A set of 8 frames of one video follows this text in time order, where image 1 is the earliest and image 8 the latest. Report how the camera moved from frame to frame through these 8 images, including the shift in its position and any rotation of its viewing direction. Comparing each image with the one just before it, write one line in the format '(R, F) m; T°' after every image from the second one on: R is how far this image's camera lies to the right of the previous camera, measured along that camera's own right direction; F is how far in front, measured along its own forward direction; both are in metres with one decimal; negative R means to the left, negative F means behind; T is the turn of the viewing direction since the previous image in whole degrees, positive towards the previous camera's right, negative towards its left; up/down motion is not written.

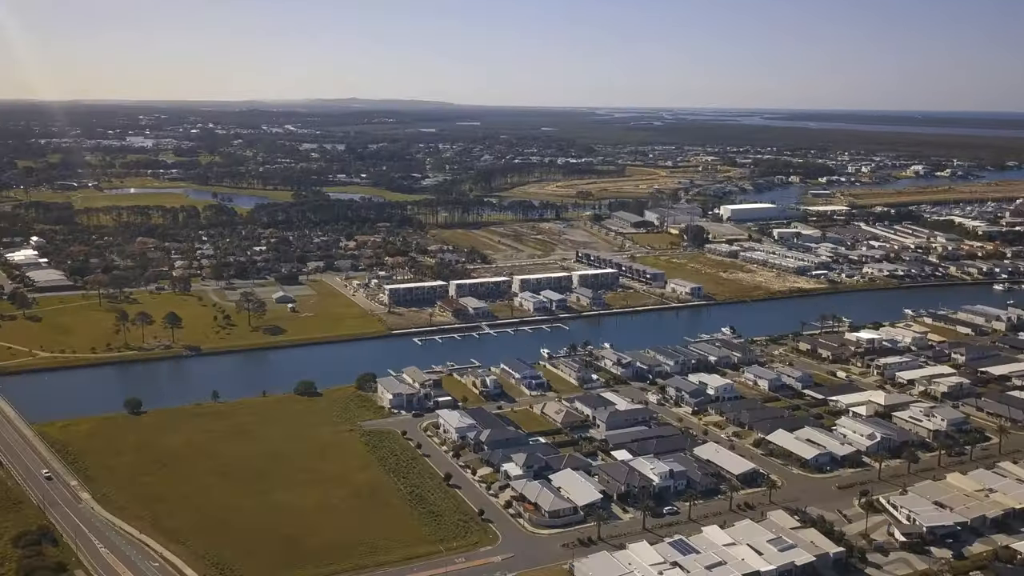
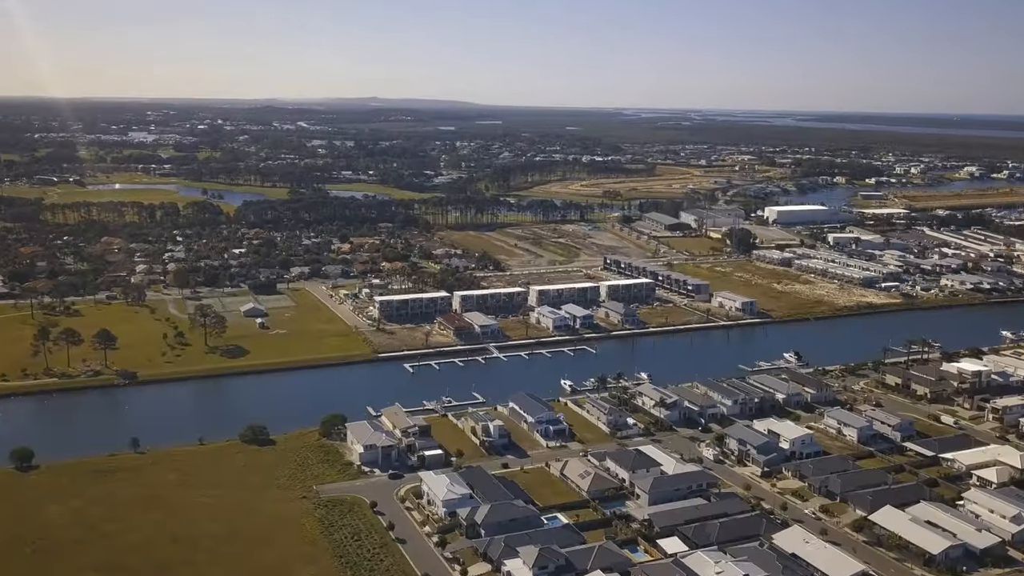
(+0.2, +7.3) m; -1°
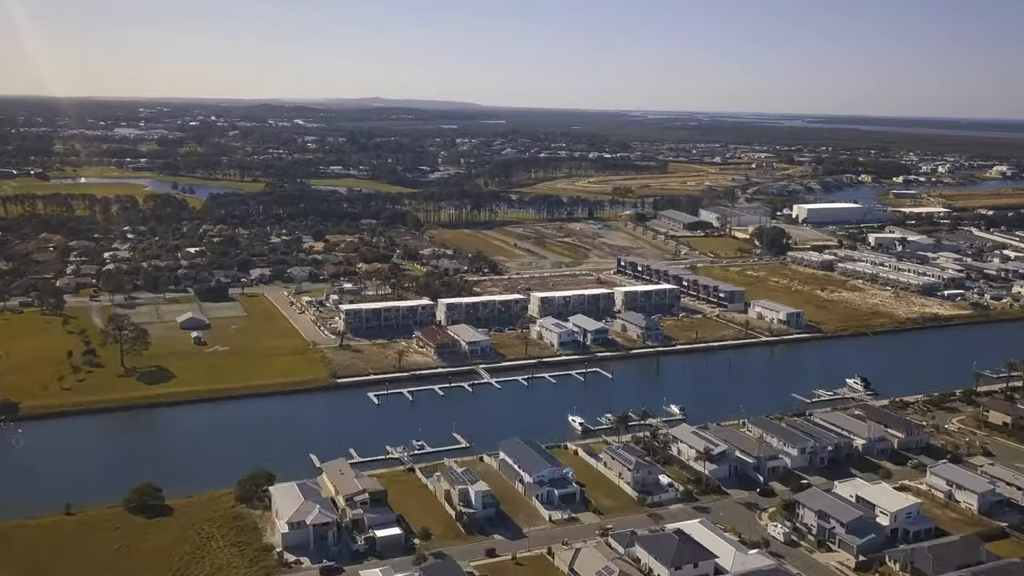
(+0.2, +6.6) m; 0°
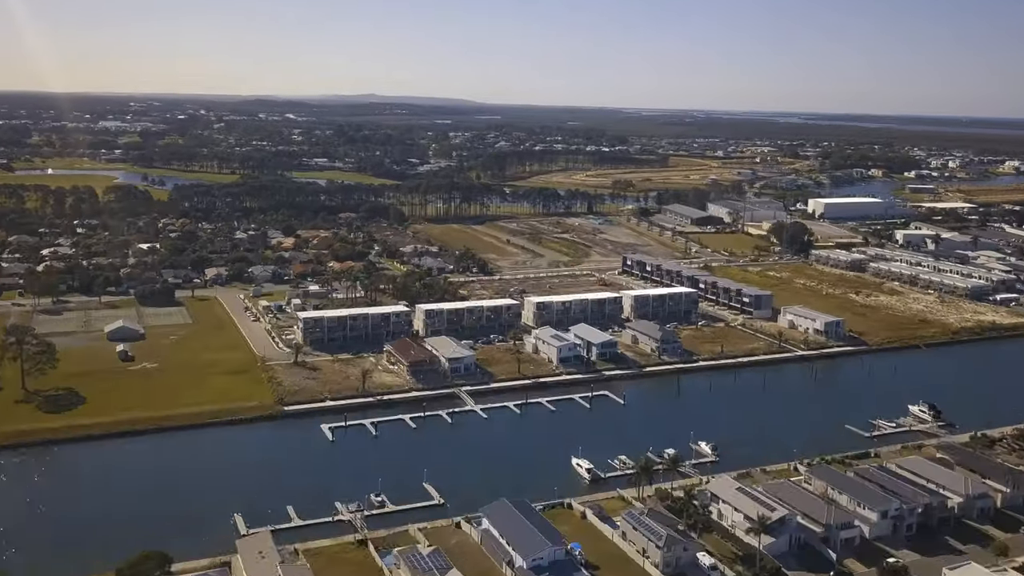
(+0.1, +4.7) m; 0°
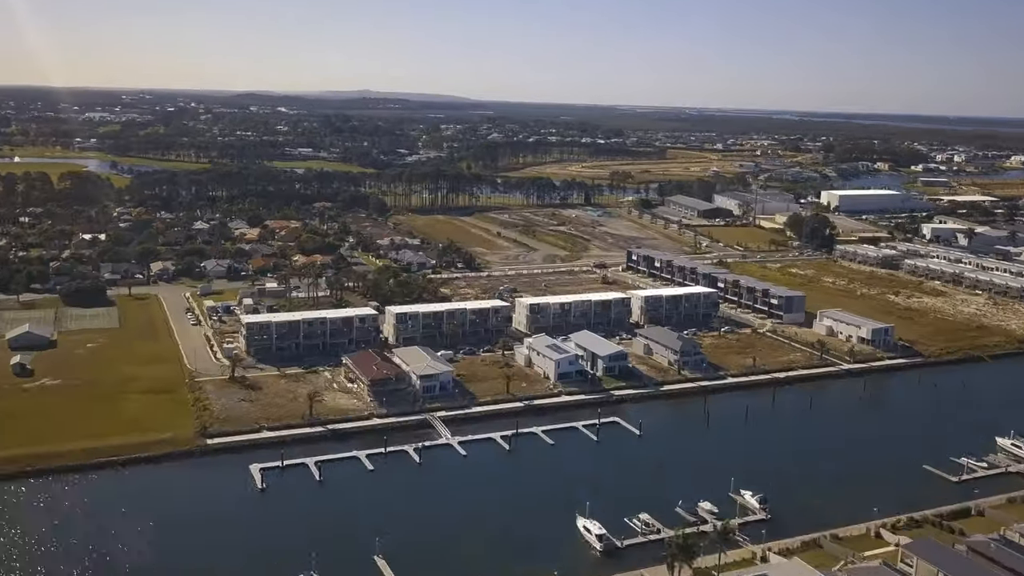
(+0.1, +4.4) m; 0°
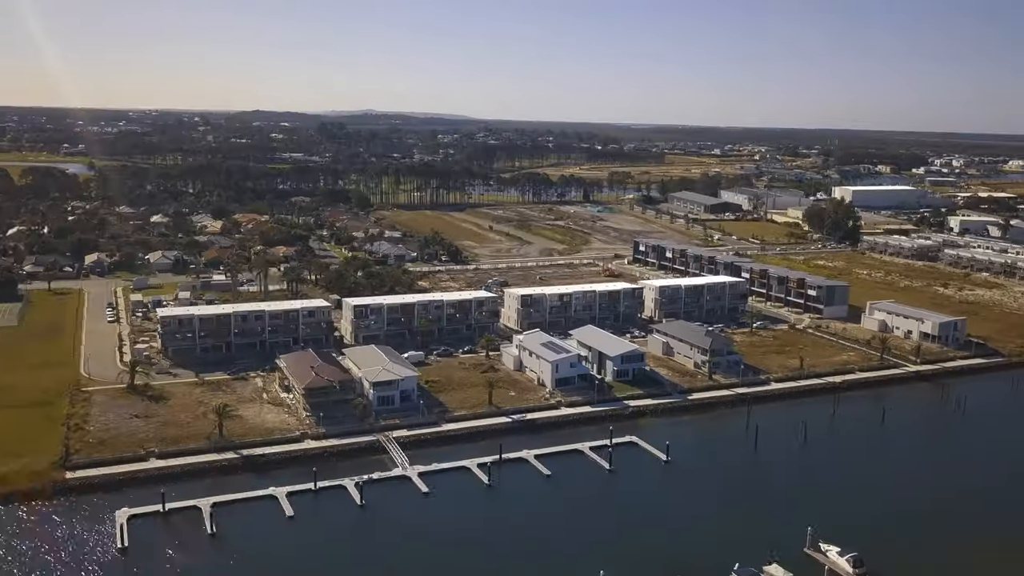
(+0.1, +4.3) m; 0°
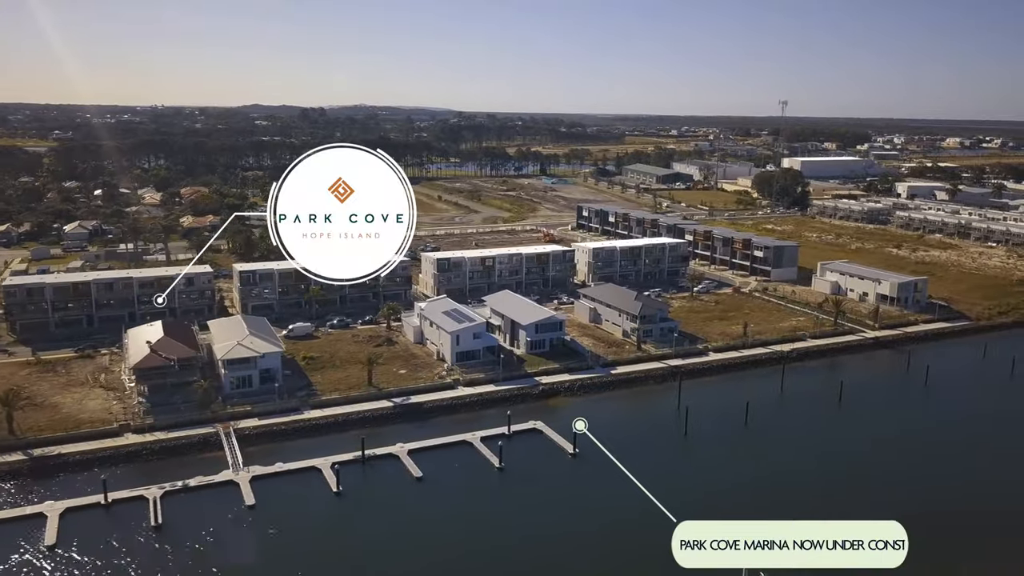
(+0.8, +2.5) m; +3°
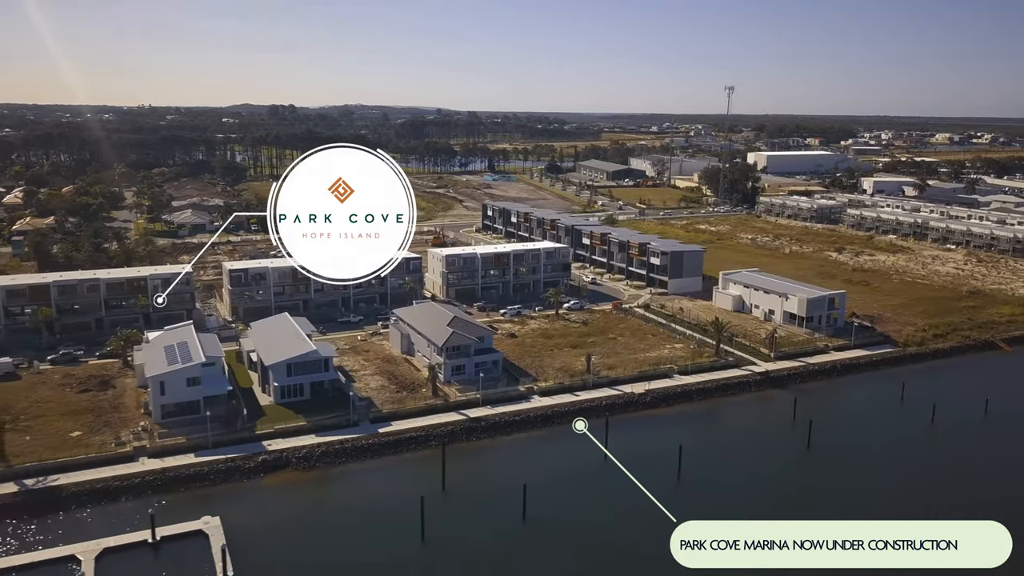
(+2.4, +3.4) m; 0°
